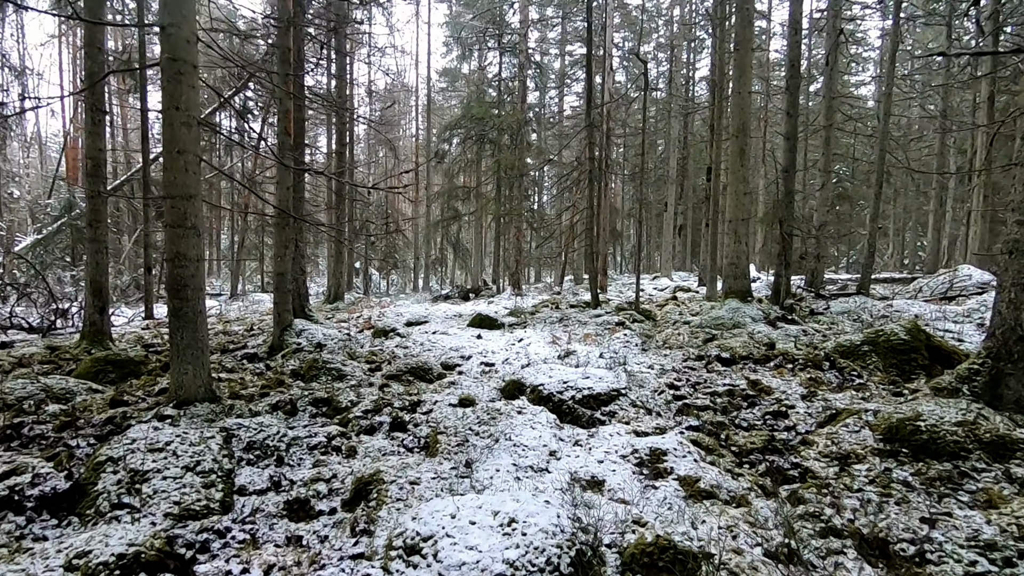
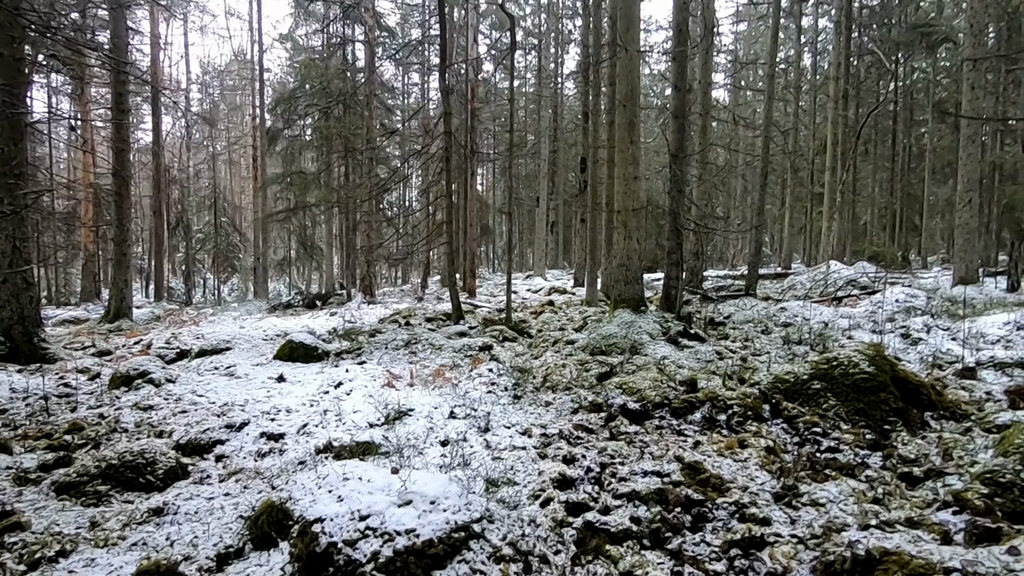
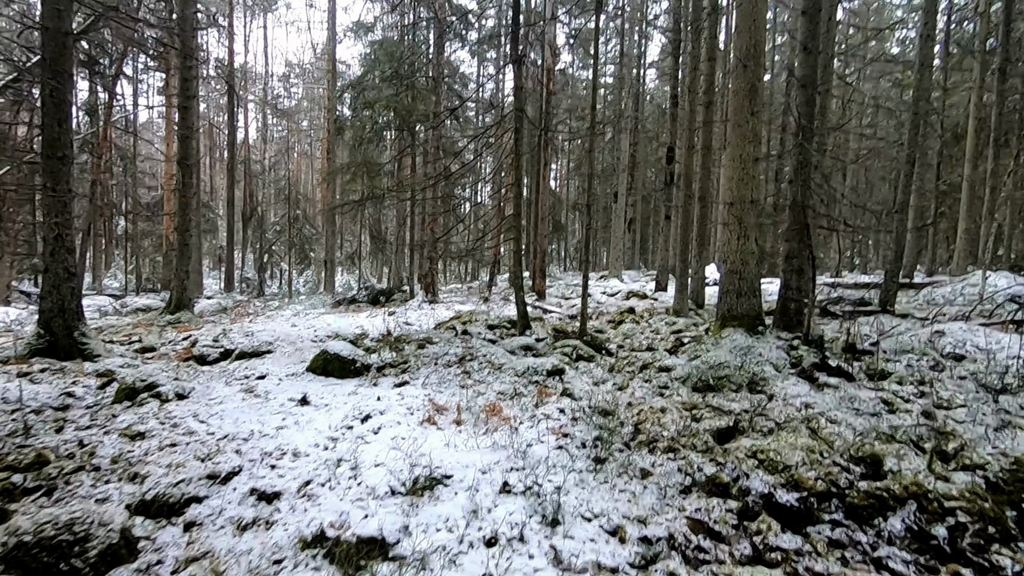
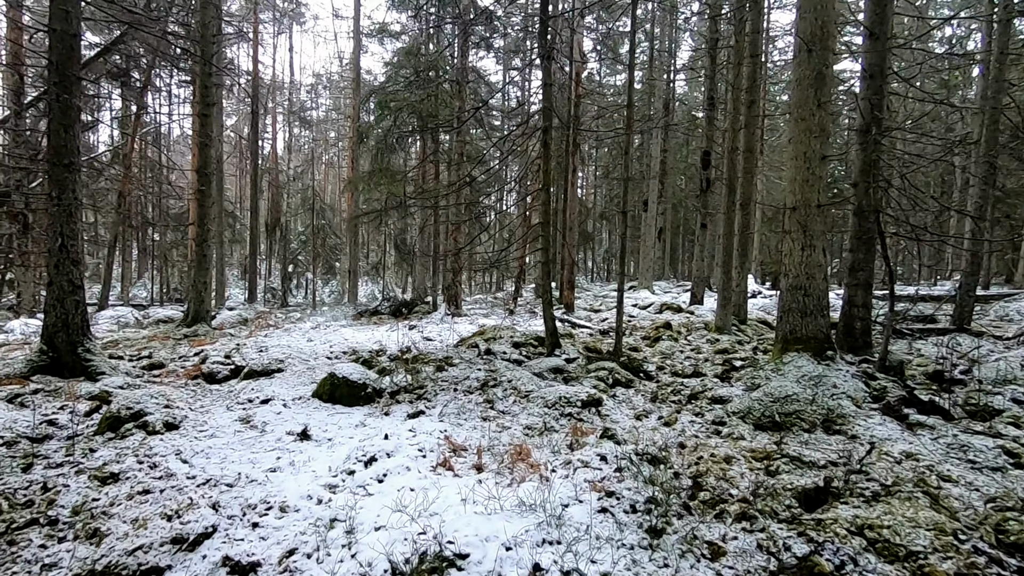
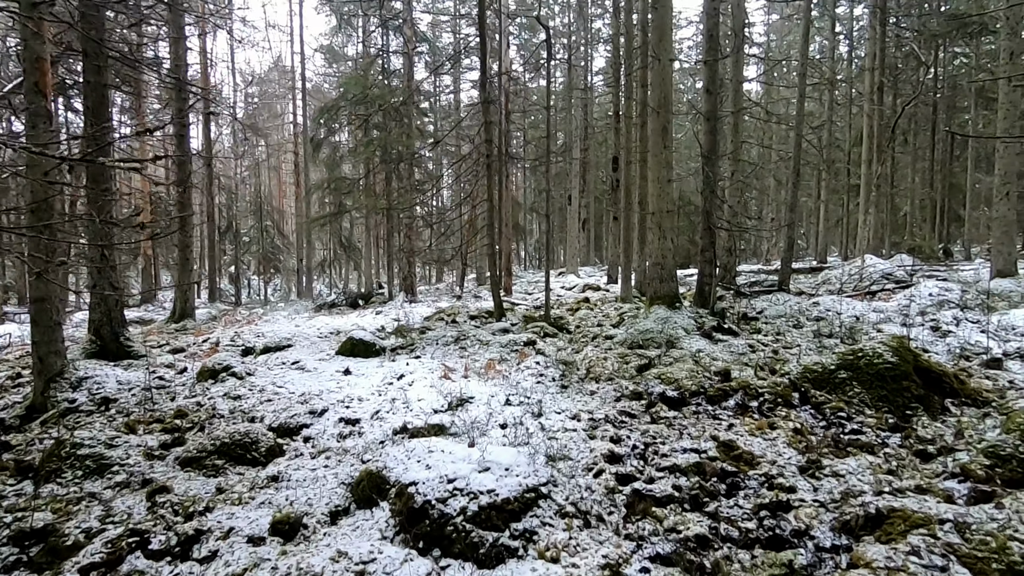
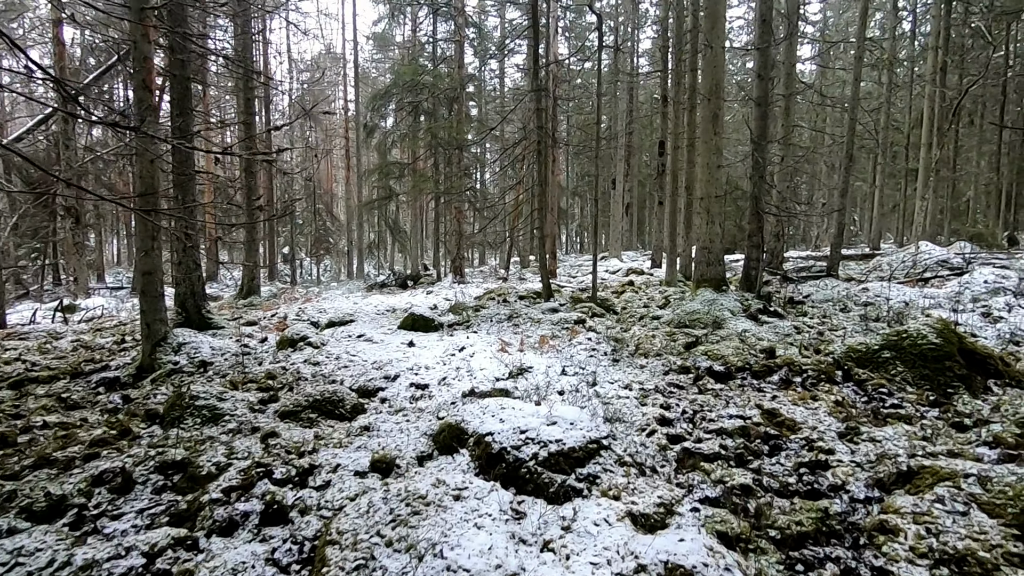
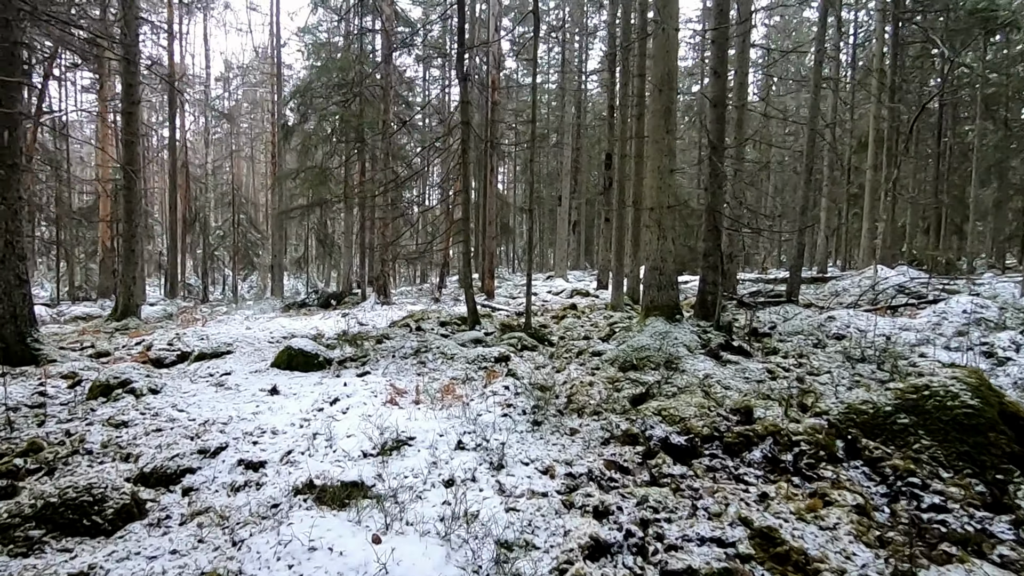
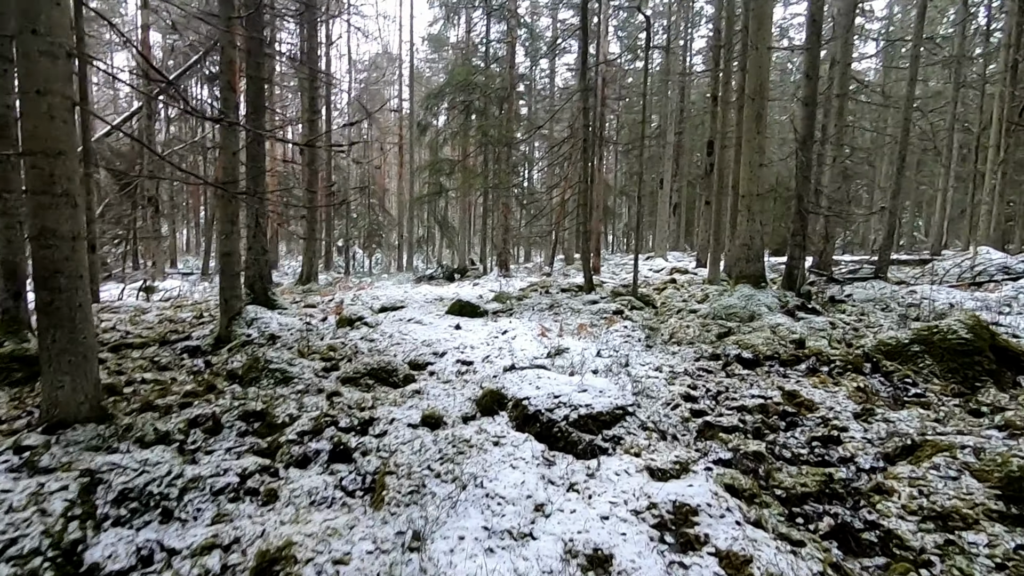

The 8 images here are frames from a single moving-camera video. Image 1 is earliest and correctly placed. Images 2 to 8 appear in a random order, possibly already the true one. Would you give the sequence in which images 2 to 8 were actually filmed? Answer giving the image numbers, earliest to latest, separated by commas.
8, 6, 5, 2, 7, 3, 4
